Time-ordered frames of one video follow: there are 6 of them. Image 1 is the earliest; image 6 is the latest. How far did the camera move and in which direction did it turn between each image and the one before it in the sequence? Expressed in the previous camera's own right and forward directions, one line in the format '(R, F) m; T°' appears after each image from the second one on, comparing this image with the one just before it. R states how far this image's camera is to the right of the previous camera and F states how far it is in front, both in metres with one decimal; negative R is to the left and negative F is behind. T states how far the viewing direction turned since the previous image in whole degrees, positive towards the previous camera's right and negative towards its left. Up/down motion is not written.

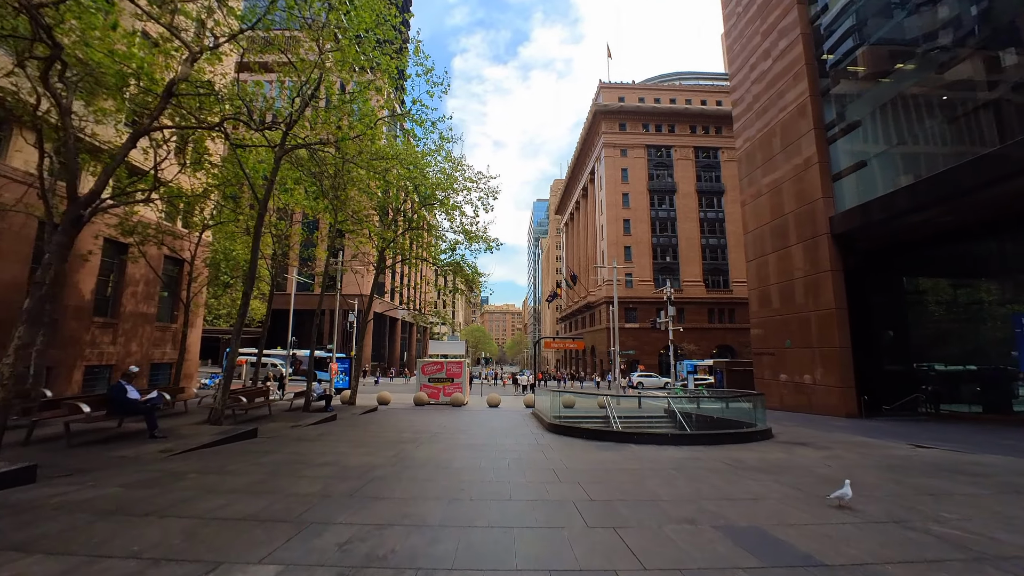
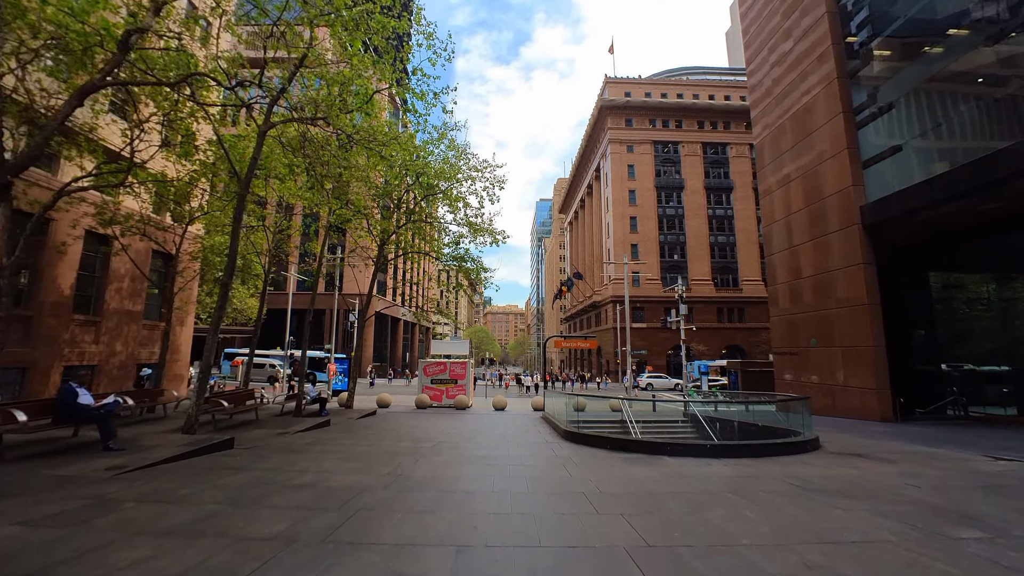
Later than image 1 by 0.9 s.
(-0.2, +1.1) m; 0°
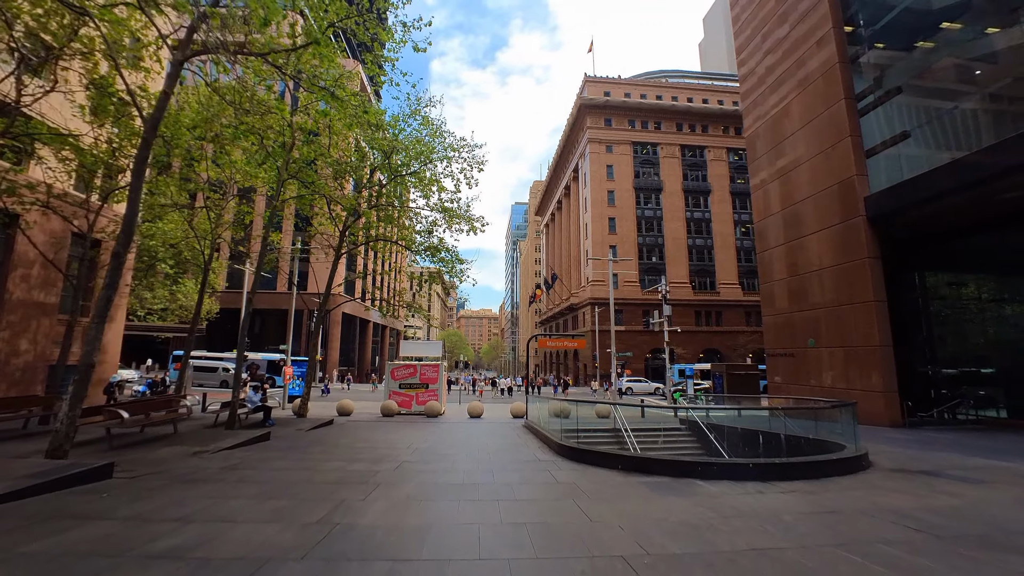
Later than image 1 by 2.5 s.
(-0.2, +1.8) m; +3°
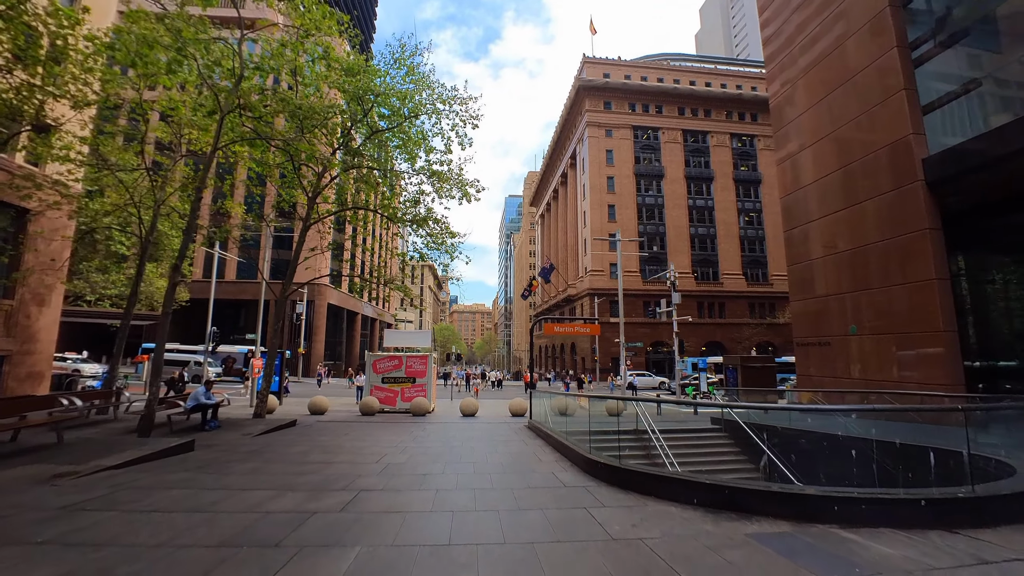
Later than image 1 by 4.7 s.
(-0.2, +2.3) m; +1°
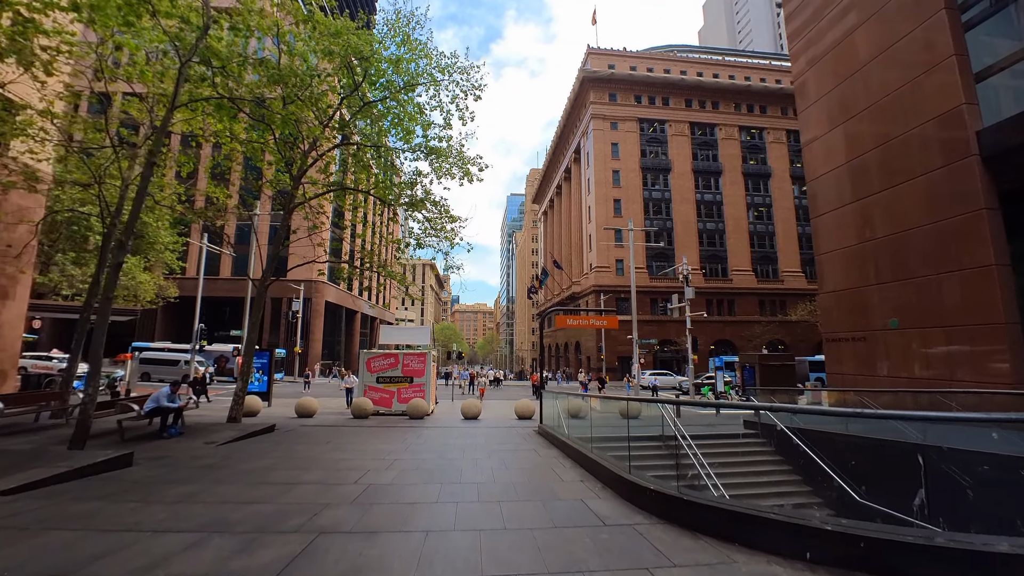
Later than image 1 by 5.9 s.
(-0.1, +1.3) m; 0°
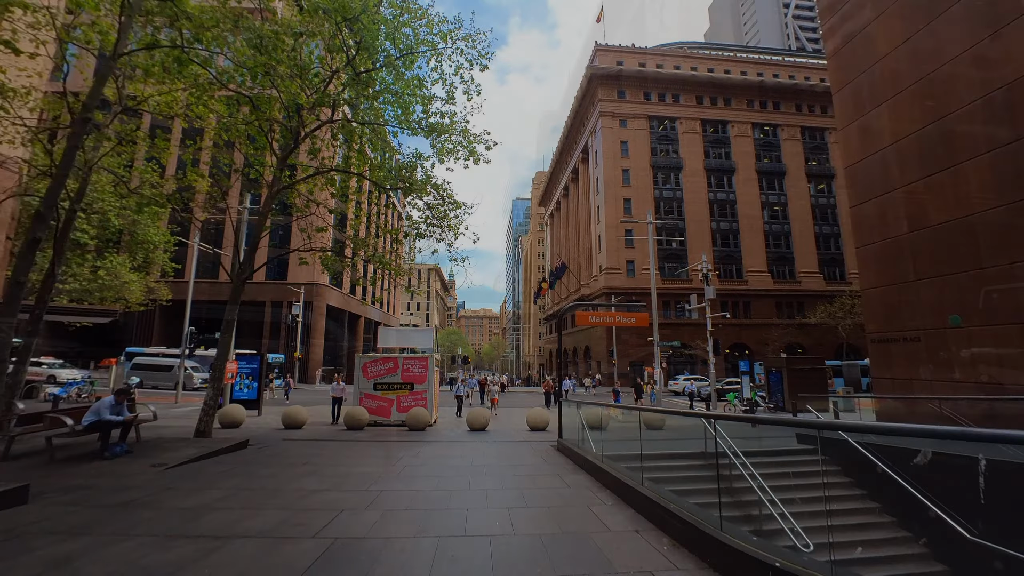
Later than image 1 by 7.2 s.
(-0.2, +1.5) m; -1°
